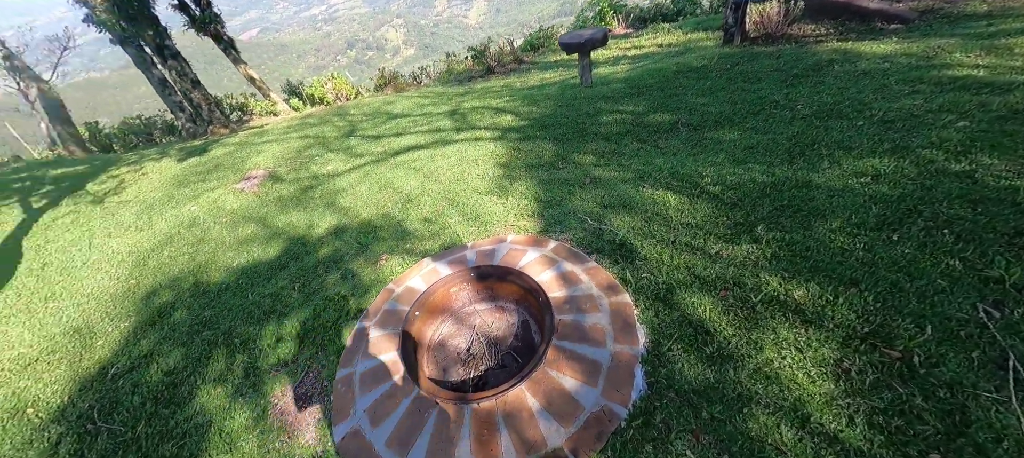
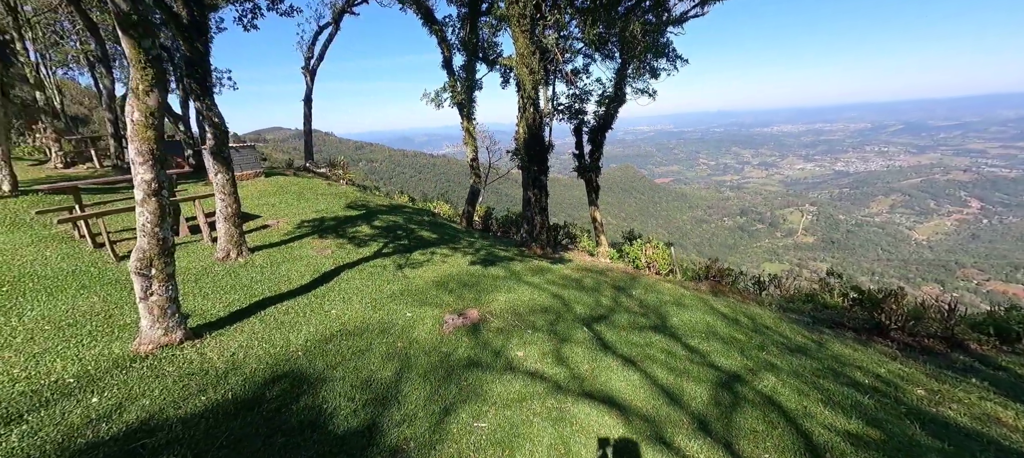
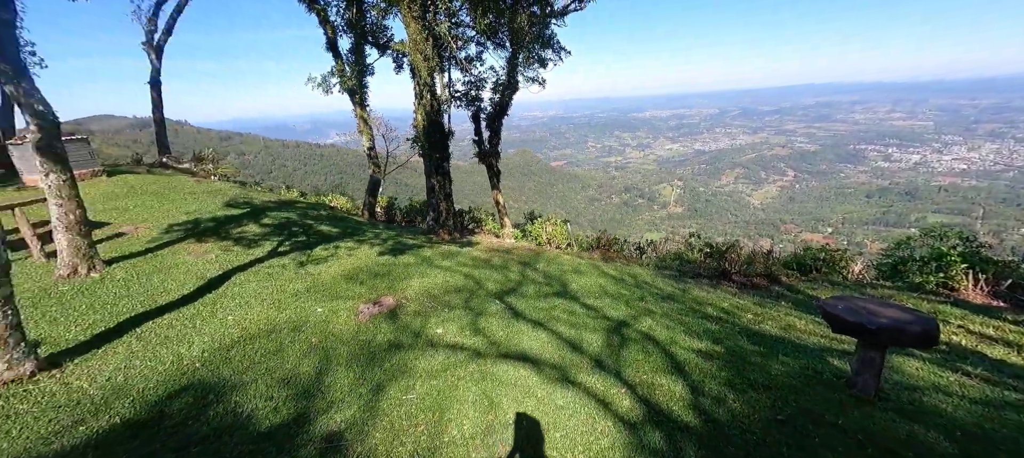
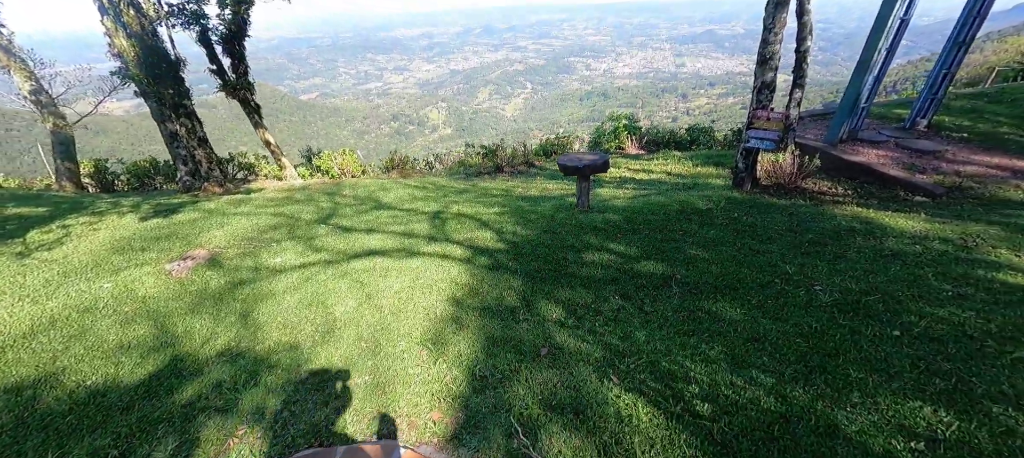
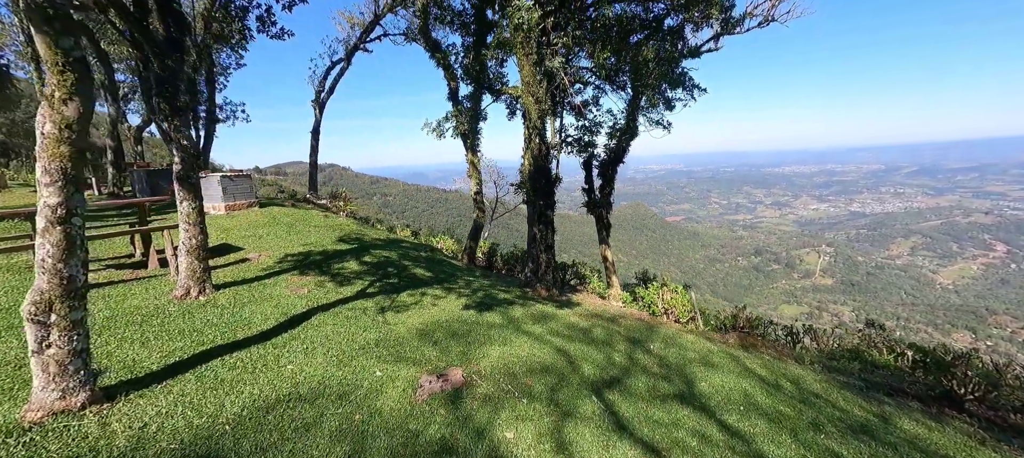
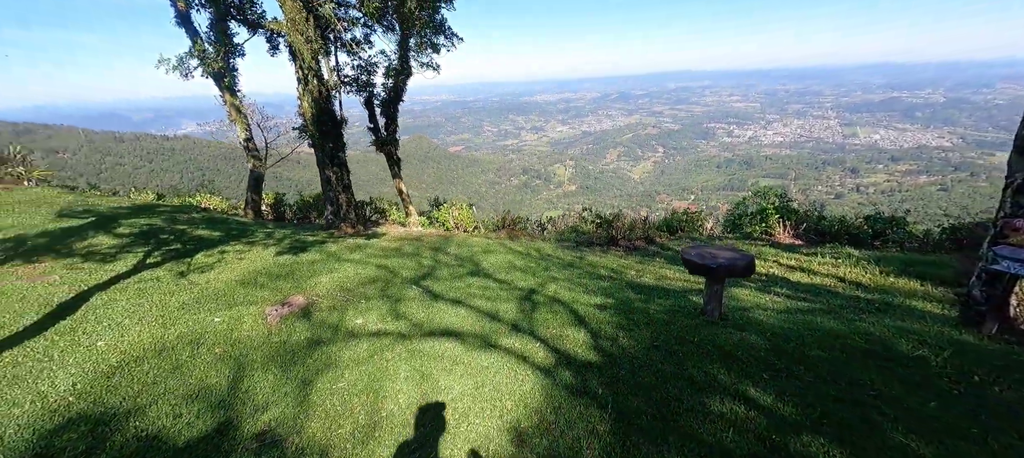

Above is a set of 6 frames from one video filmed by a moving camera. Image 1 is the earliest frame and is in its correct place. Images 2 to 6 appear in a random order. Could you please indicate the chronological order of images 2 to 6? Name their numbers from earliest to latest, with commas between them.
4, 6, 3, 2, 5
